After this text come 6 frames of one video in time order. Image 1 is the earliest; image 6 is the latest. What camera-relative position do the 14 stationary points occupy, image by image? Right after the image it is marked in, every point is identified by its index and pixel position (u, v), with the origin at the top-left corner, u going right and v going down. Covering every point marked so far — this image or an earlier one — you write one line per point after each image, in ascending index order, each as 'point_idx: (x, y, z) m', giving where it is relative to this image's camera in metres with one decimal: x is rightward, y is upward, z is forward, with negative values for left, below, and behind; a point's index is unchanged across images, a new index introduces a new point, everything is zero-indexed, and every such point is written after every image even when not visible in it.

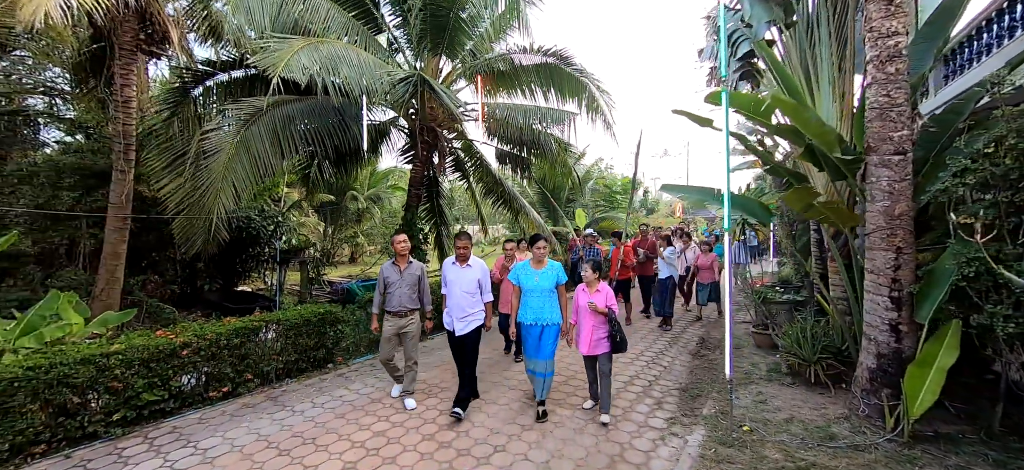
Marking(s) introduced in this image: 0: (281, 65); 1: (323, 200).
0: (-2.4, +1.7, +4.4) m
1: (-4.7, +0.9, +10.6) m
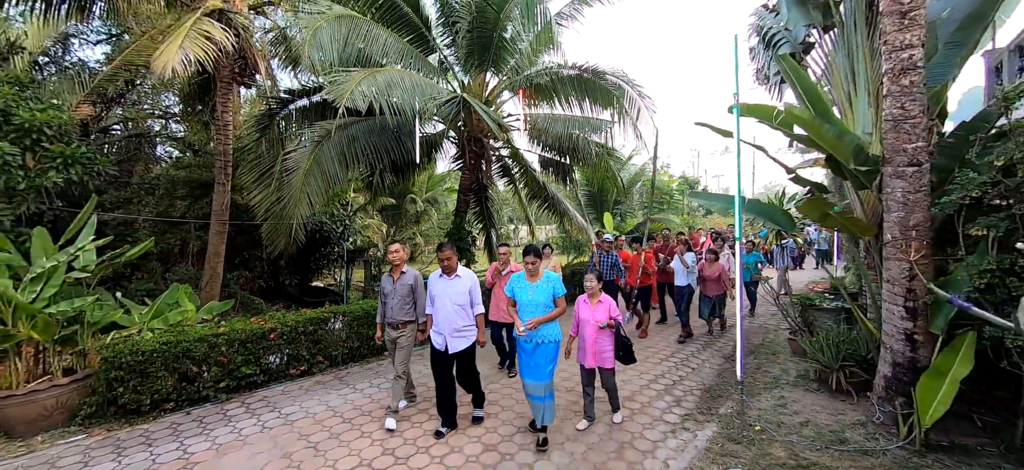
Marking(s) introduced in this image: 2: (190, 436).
0: (-2.0, +1.7, +5.1) m
1: (-3.5, +0.8, +11.6) m
2: (-2.6, -1.6, +3.4) m
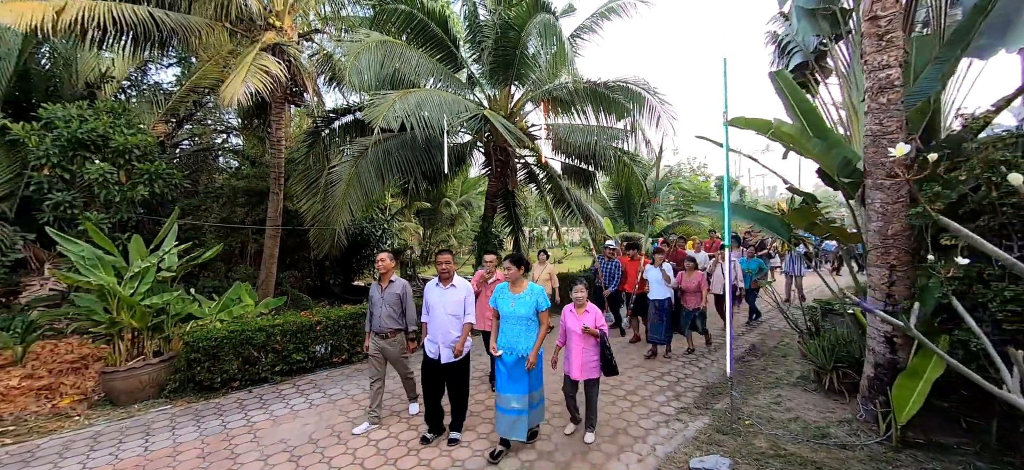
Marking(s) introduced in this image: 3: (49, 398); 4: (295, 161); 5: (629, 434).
0: (-1.8, +1.6, +5.7) m
1: (-2.7, +0.8, +12.3) m
2: (-2.5, -1.7, +4.1) m
3: (-4.7, -1.7, +4.3) m
4: (-4.0, +1.4, +7.9) m
5: (+1.0, -1.7, +3.5) m
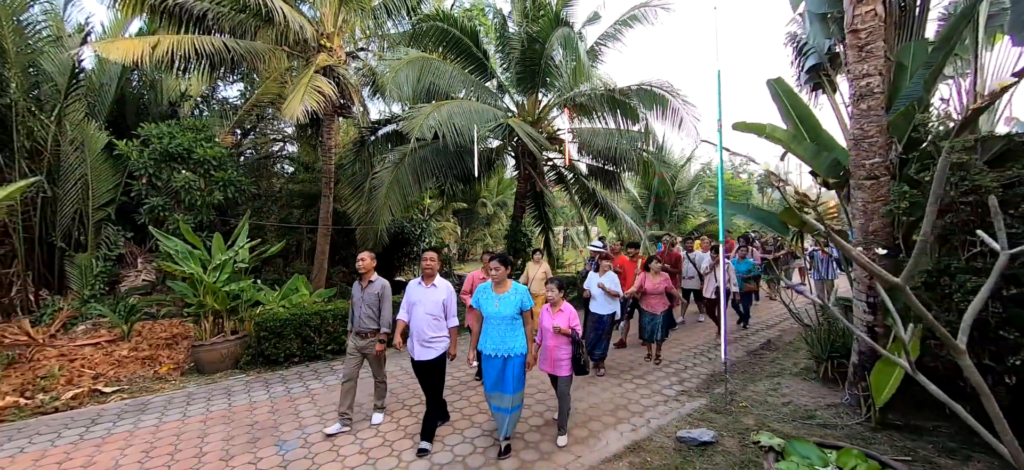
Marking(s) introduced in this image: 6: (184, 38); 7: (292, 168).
0: (-1.4, +1.6, +6.4) m
1: (-1.7, +0.8, +13.1) m
2: (-2.3, -1.7, +4.8) m
3: (-4.5, -1.6, +5.3) m
4: (-3.5, +1.4, +8.7) m
5: (+1.1, -1.6, +4.0) m
6: (-5.5, +3.3, +7.1) m
7: (-5.4, +1.6, +10.2) m
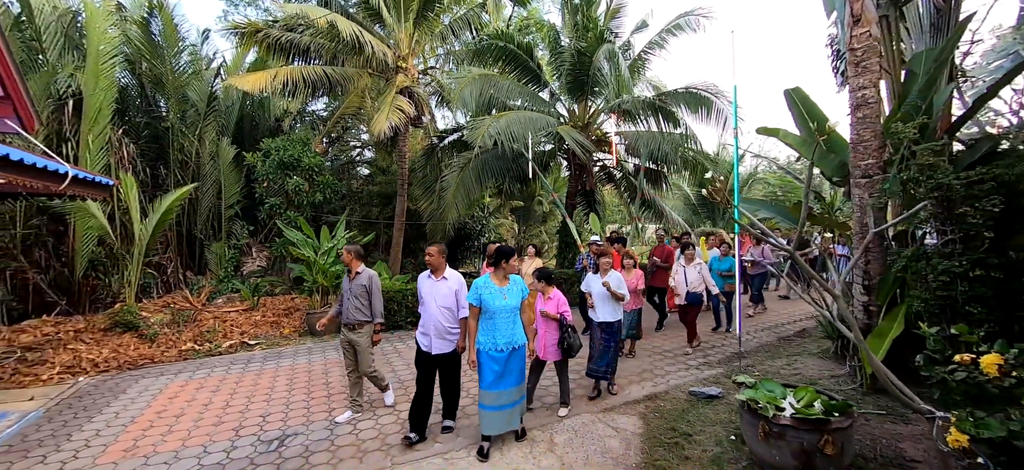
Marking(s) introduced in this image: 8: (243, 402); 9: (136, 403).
0: (-0.6, +1.8, +7.5) m
1: (+0.1, +0.9, +14.1) m
2: (-1.7, -1.5, +6.1) m
3: (-3.8, -1.5, +6.8) m
4: (-2.3, +1.5, +10.1) m
5: (+1.6, -1.5, +4.7) m
6: (-4.5, +3.4, +8.7) m
7: (-3.9, +1.8, +11.8) m
8: (-2.7, -1.7, +4.2) m
9: (-3.8, -1.7, +4.3) m
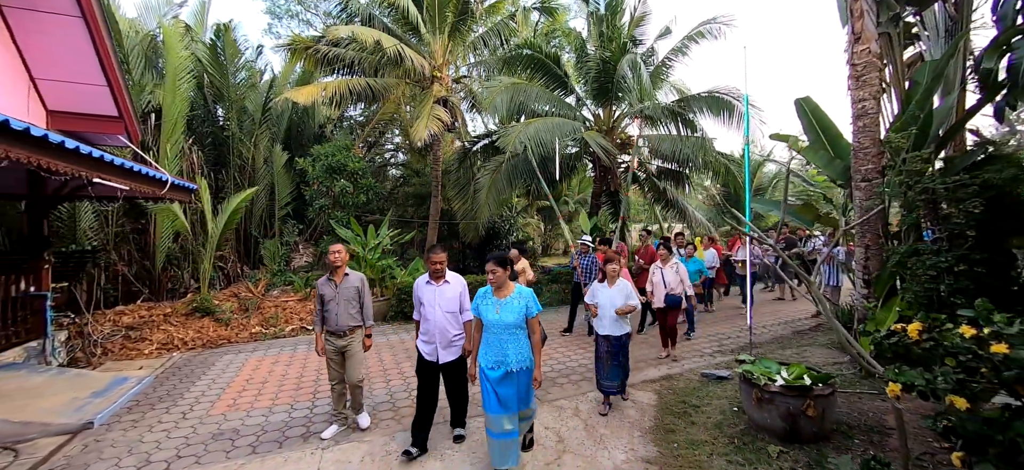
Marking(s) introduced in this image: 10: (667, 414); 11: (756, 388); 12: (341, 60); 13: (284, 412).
0: (0.0, +1.8, +8.1) m
1: (+1.0, +1.0, +14.7) m
2: (-1.2, -1.5, +6.8) m
3: (-3.3, -1.5, +7.6) m
4: (-1.6, +1.6, +10.8) m
5: (+1.9, -1.5, +5.2) m
6: (-3.8, +3.5, +9.6) m
7: (-3.1, +1.8, +12.6) m
8: (-2.4, -1.6, +5.0) m
9: (-3.4, -1.7, +5.1) m
10: (+1.4, -1.6, +3.8) m
11: (+1.8, -1.1, +3.2) m
12: (-4.0, +4.1, +10.0) m
13: (-2.1, -1.7, +3.9) m
